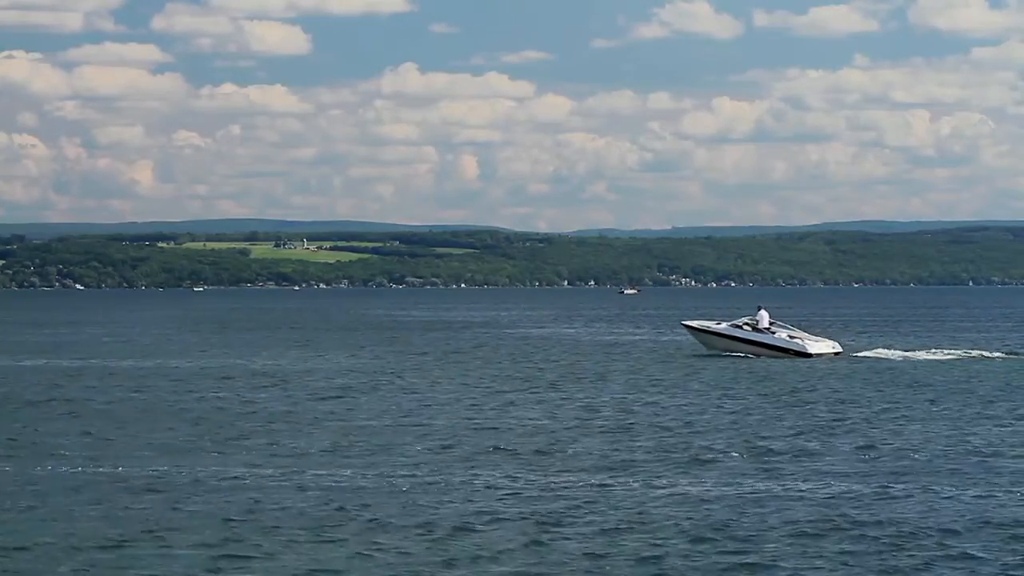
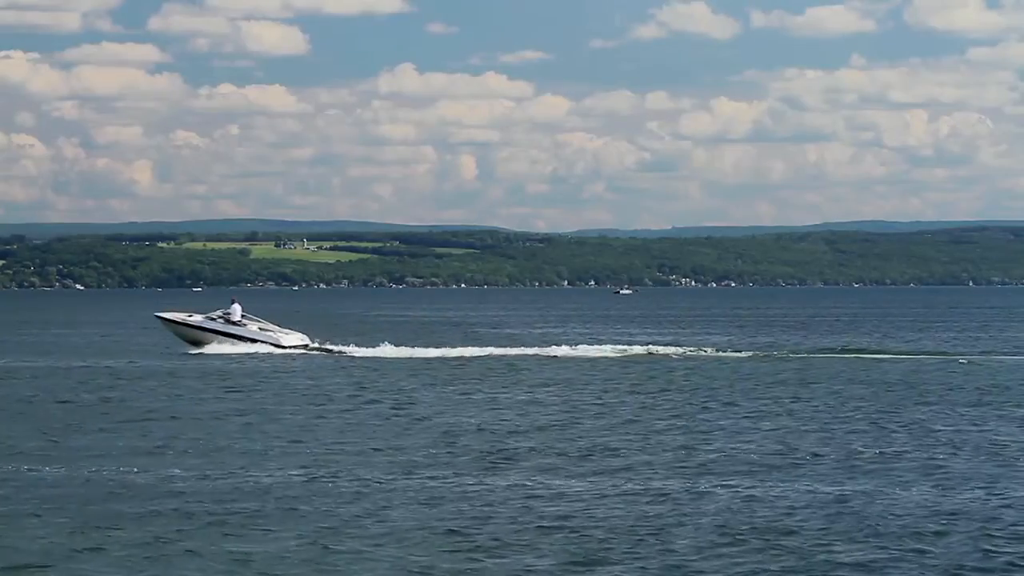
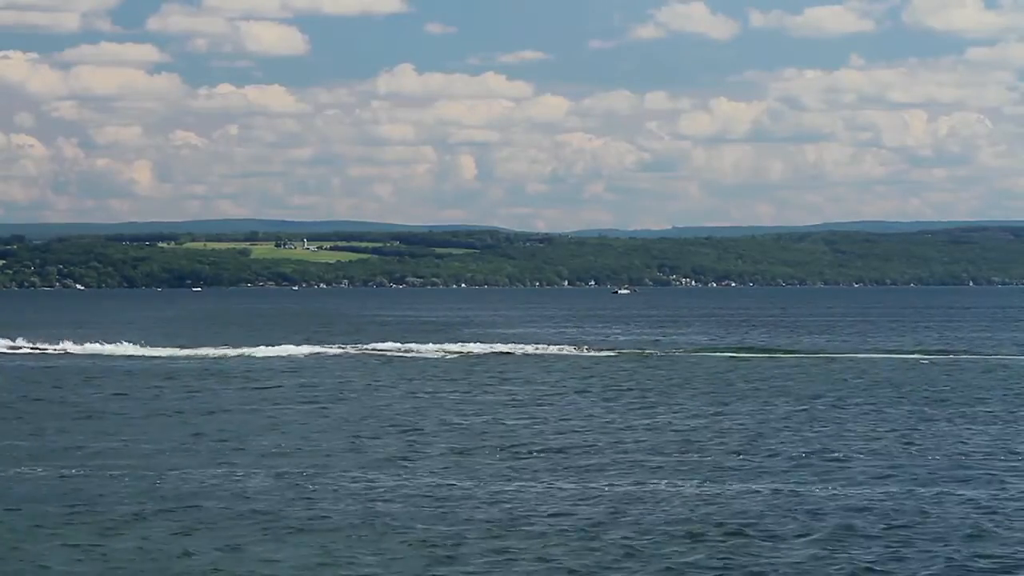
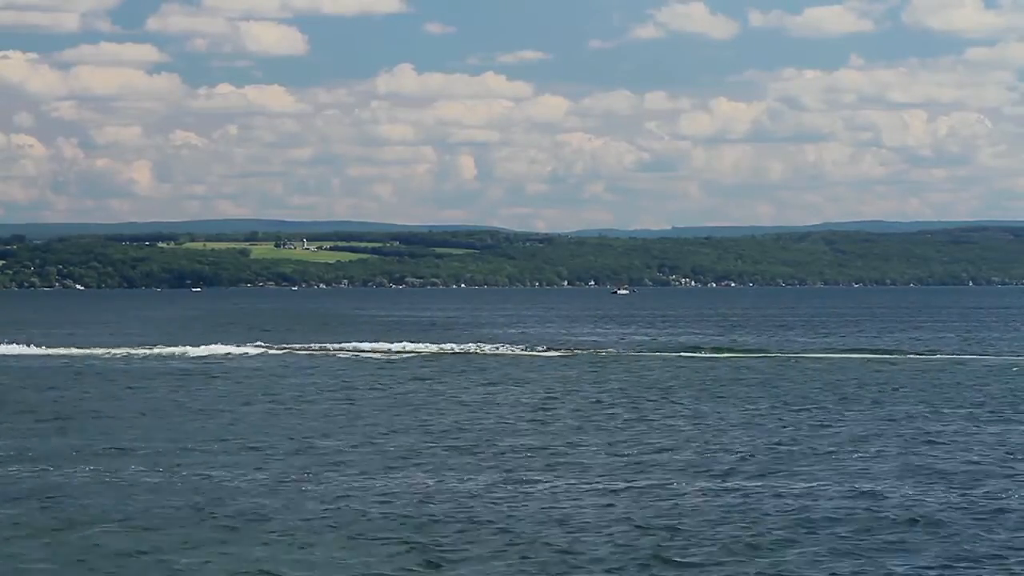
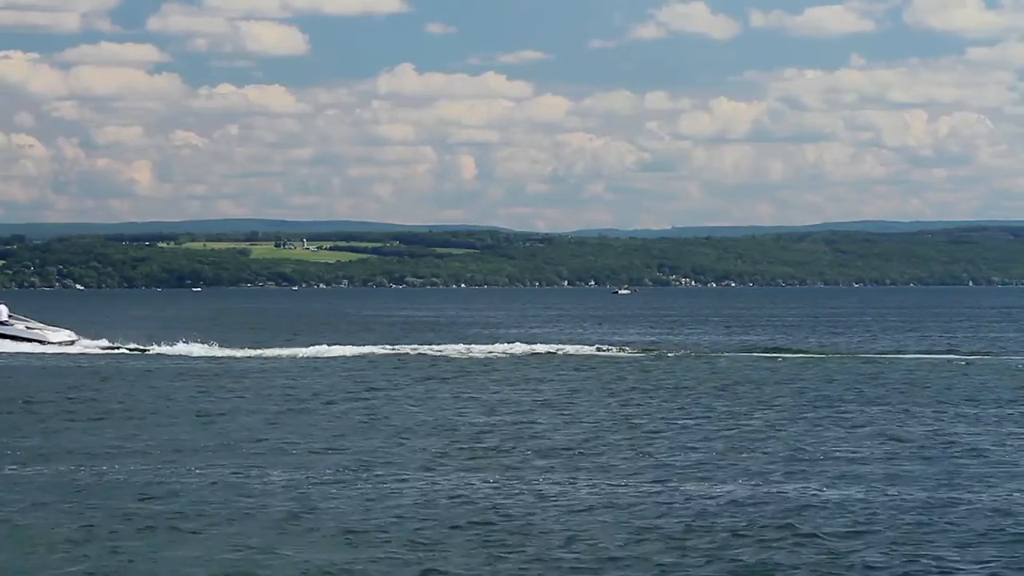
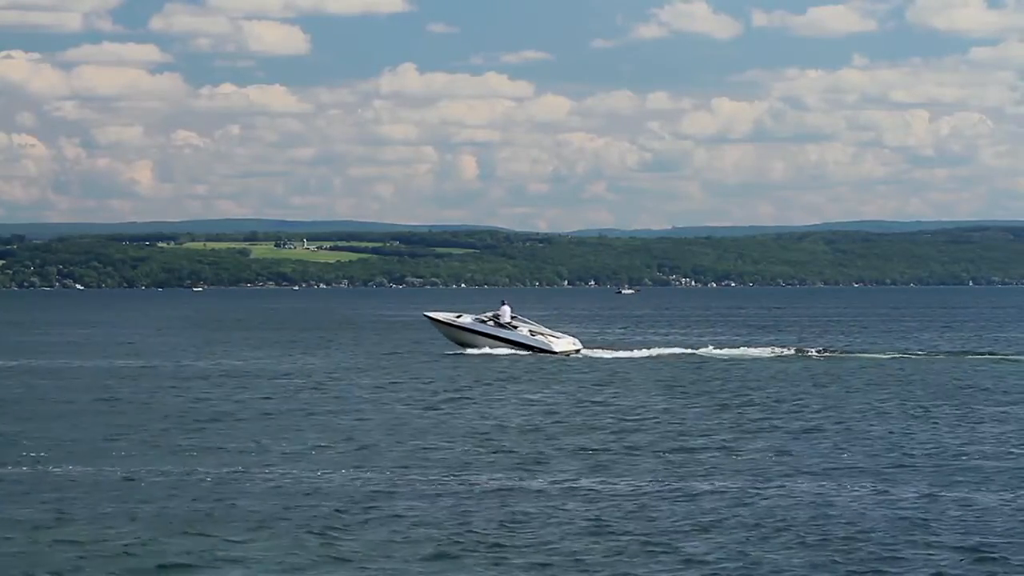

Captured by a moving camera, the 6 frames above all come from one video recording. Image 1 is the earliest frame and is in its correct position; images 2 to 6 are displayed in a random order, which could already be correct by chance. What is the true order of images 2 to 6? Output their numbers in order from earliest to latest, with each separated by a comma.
6, 2, 5, 3, 4
